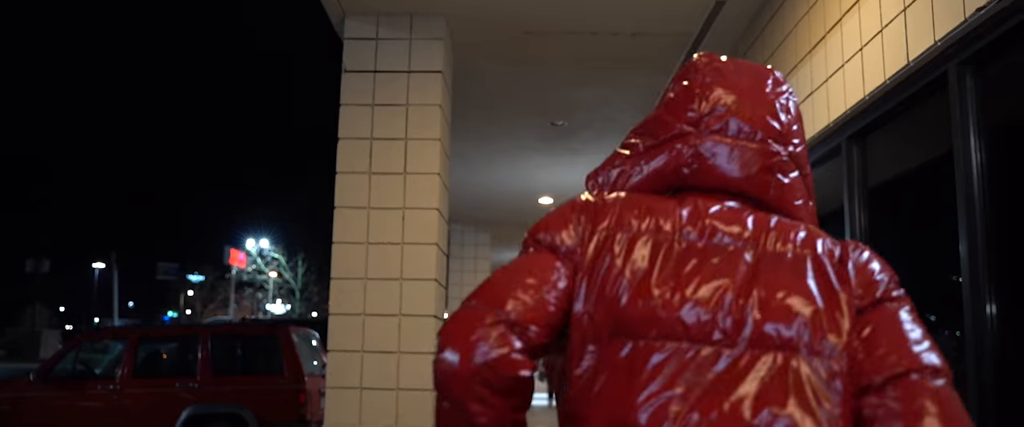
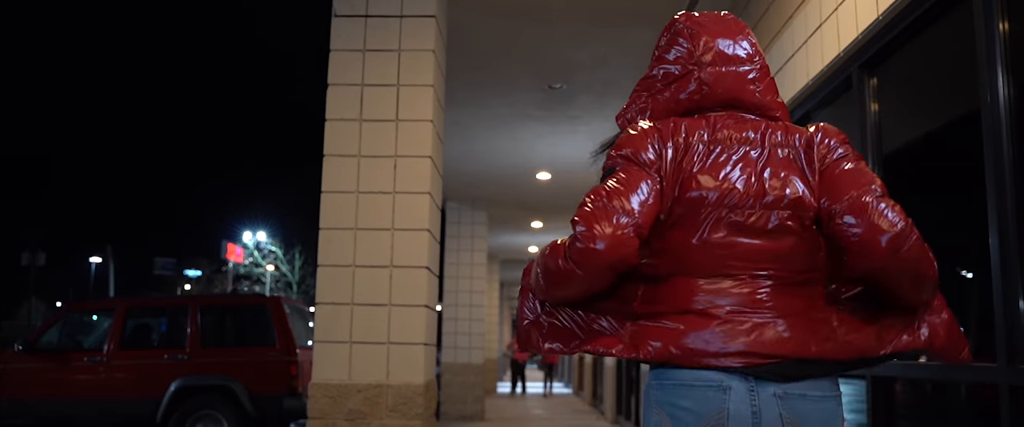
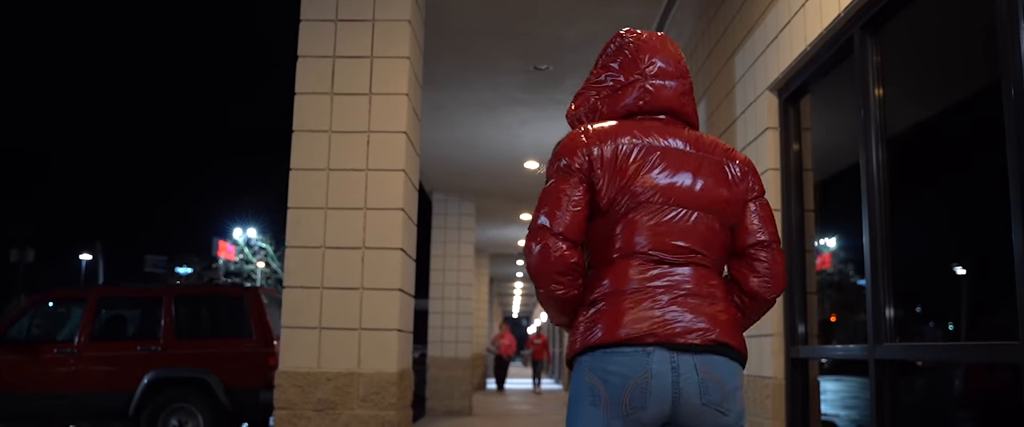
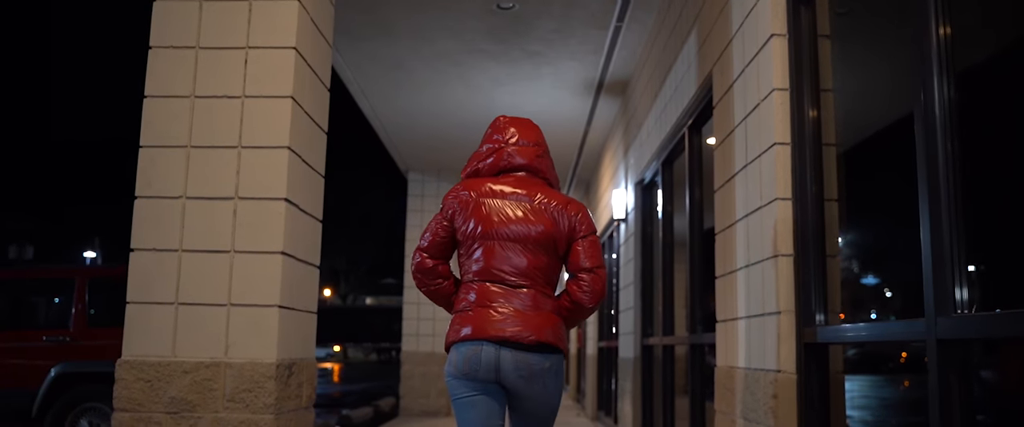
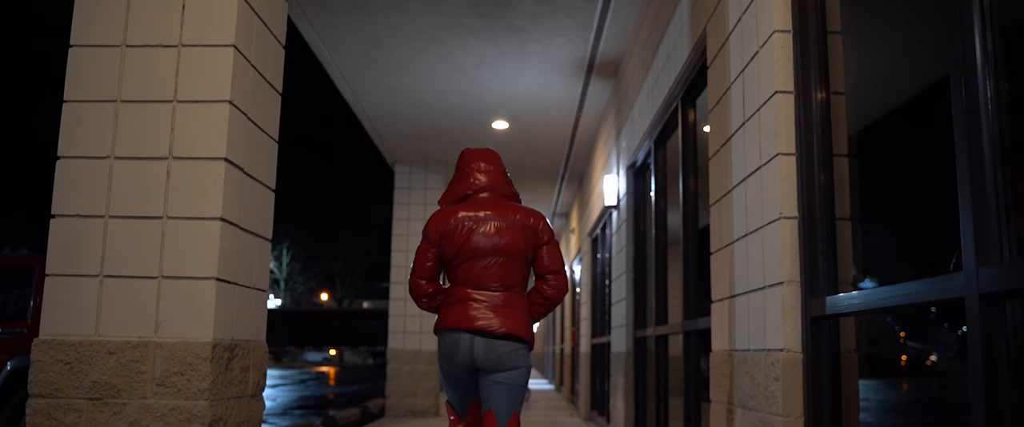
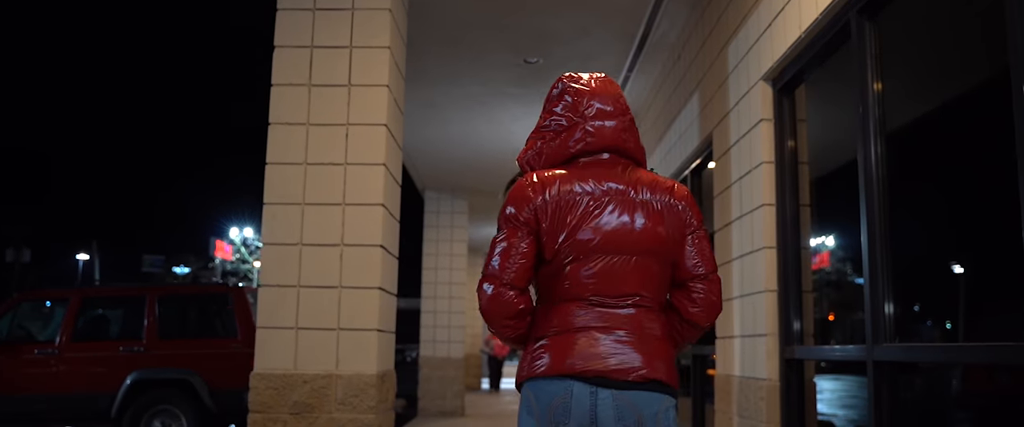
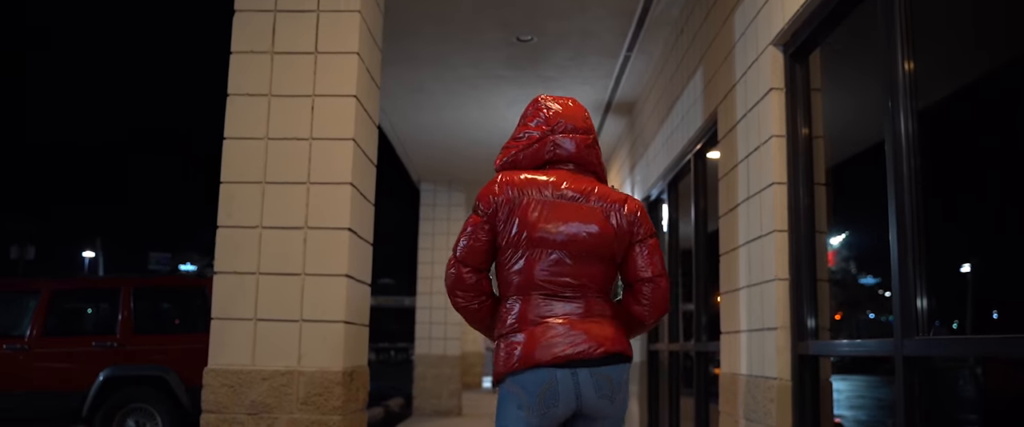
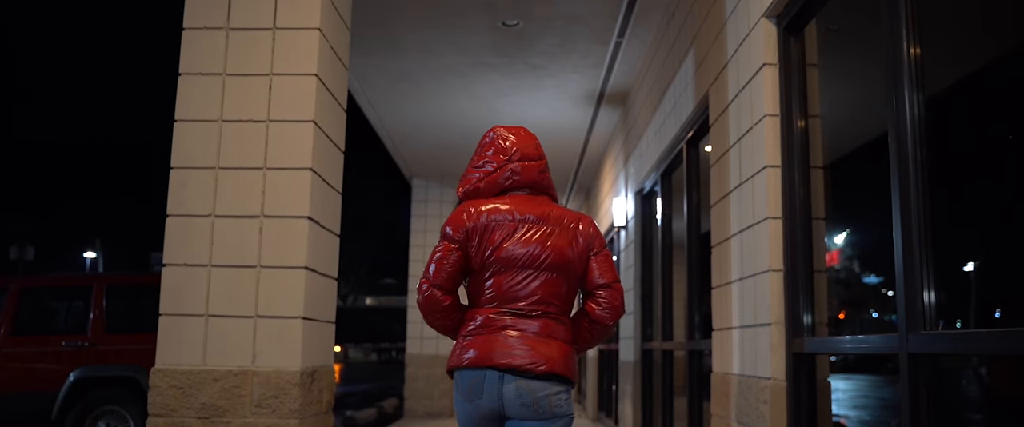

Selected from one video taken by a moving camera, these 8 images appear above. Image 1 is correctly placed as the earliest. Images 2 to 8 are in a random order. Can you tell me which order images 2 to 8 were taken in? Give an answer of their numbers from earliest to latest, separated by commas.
2, 3, 6, 7, 8, 4, 5
